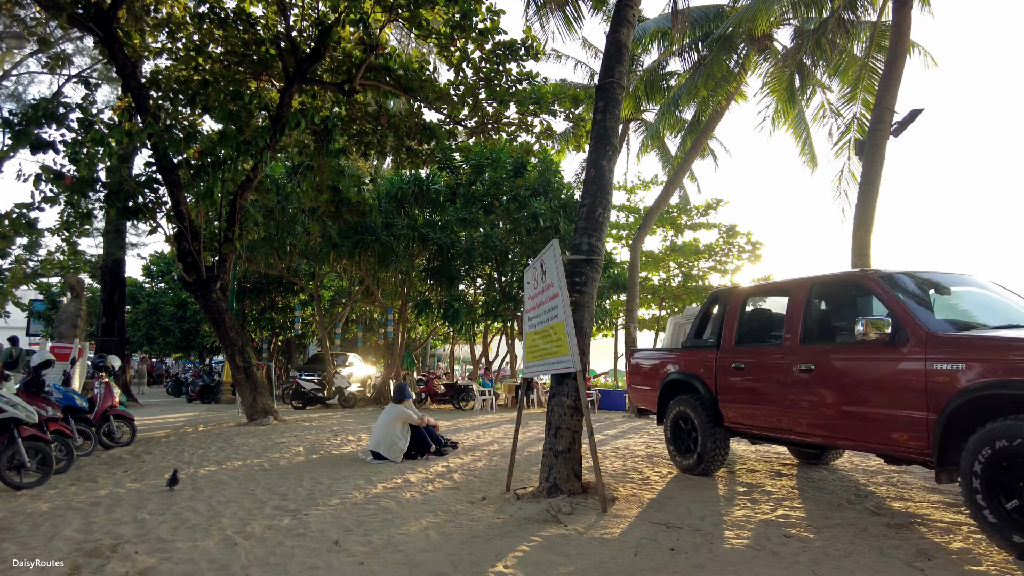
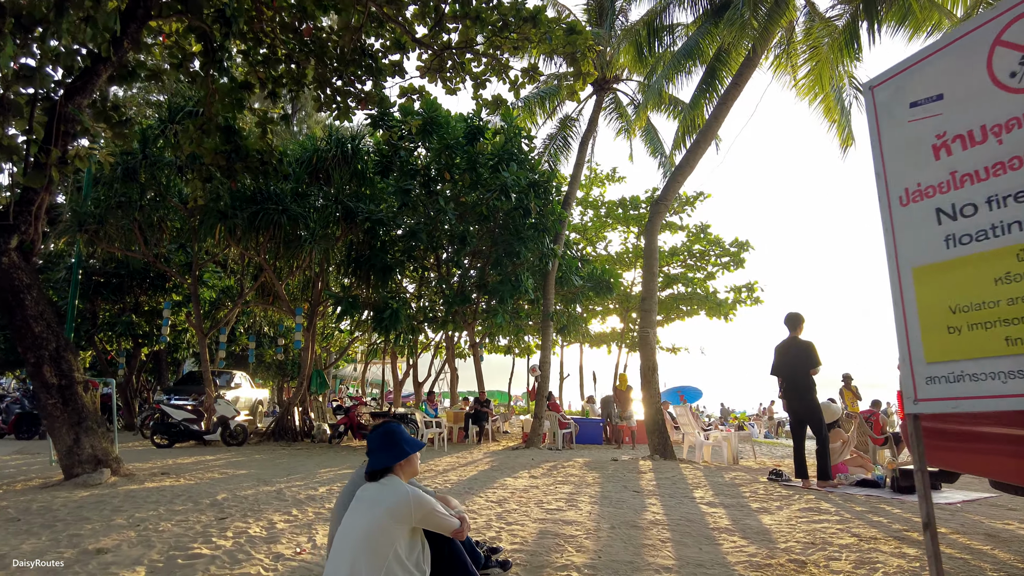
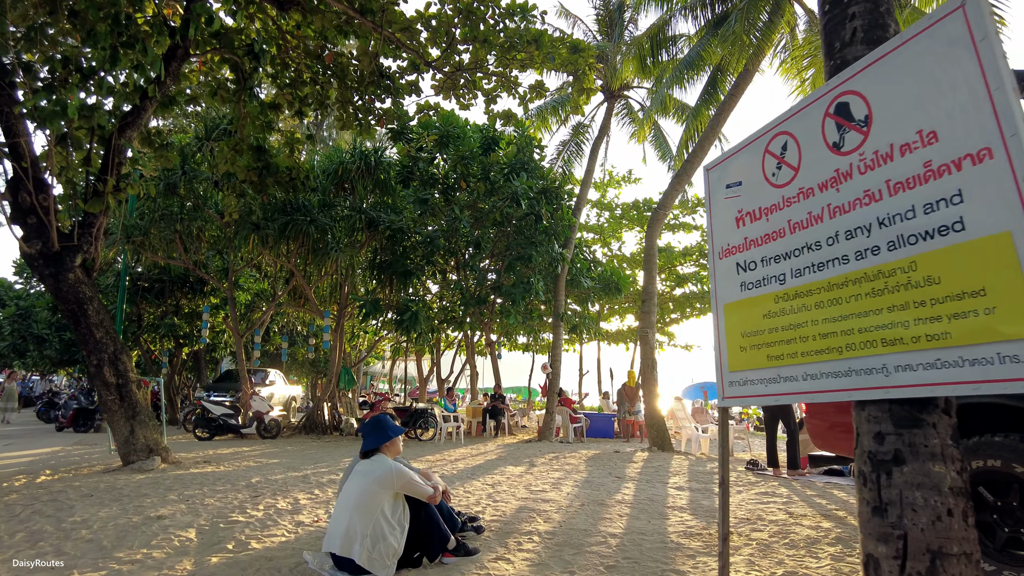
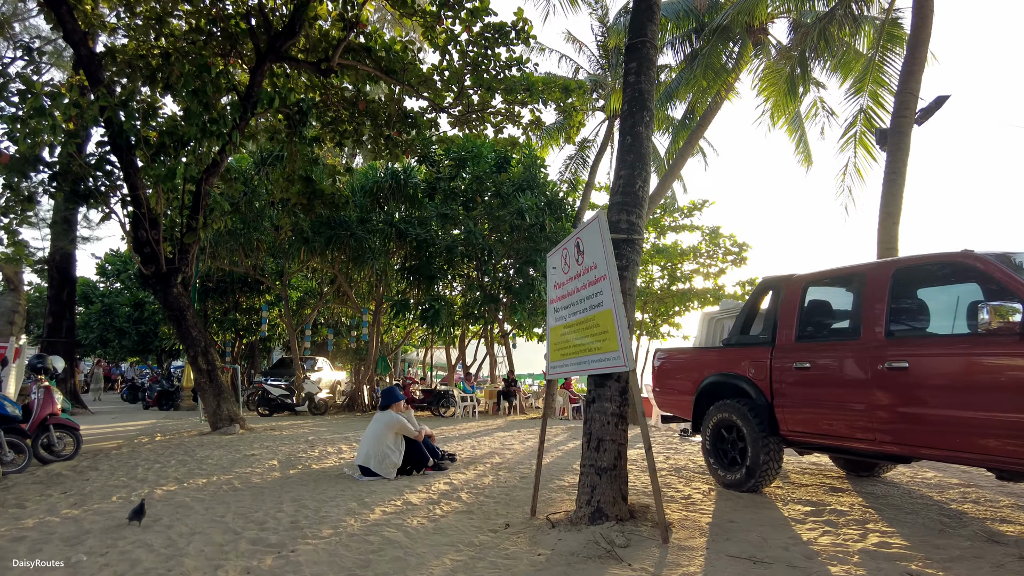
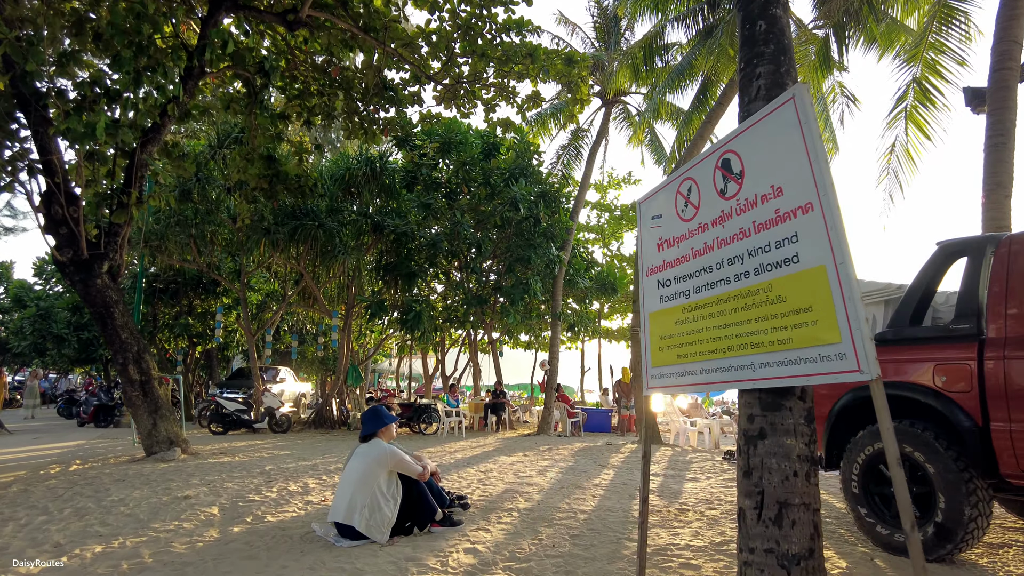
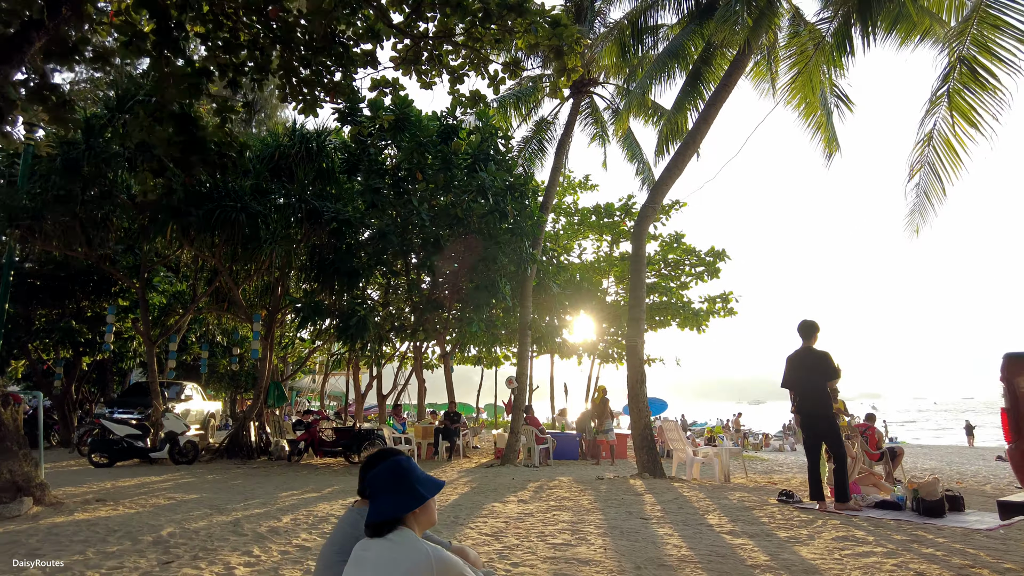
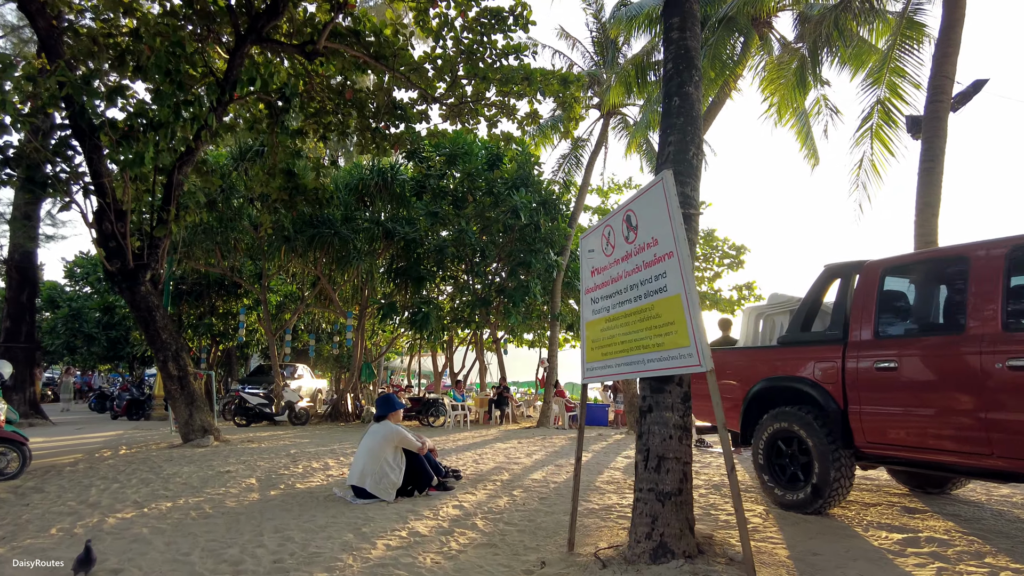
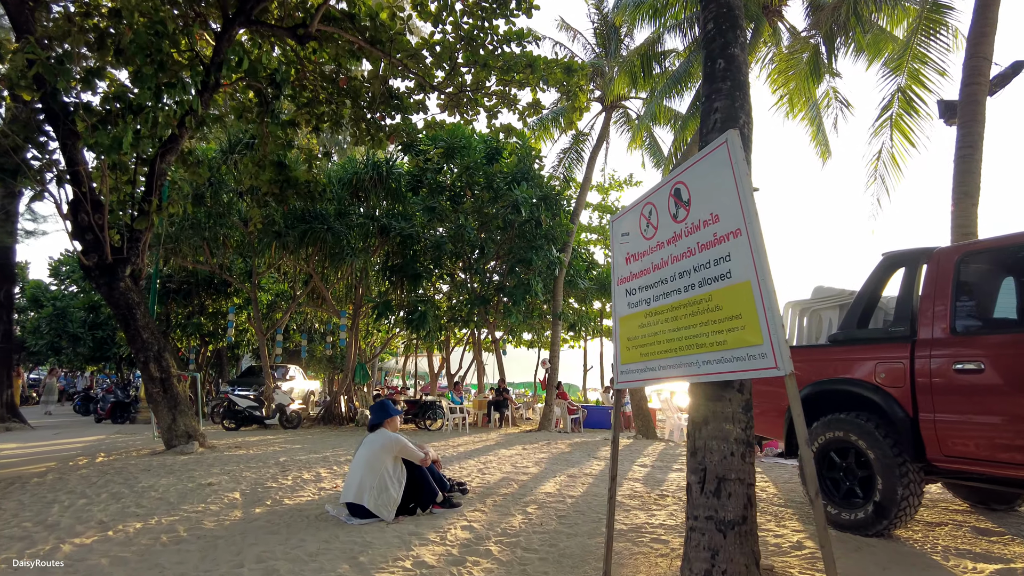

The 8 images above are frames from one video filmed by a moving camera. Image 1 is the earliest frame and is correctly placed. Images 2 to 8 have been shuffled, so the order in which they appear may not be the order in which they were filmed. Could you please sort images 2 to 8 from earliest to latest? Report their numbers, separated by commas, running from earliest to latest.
4, 7, 8, 5, 3, 2, 6
